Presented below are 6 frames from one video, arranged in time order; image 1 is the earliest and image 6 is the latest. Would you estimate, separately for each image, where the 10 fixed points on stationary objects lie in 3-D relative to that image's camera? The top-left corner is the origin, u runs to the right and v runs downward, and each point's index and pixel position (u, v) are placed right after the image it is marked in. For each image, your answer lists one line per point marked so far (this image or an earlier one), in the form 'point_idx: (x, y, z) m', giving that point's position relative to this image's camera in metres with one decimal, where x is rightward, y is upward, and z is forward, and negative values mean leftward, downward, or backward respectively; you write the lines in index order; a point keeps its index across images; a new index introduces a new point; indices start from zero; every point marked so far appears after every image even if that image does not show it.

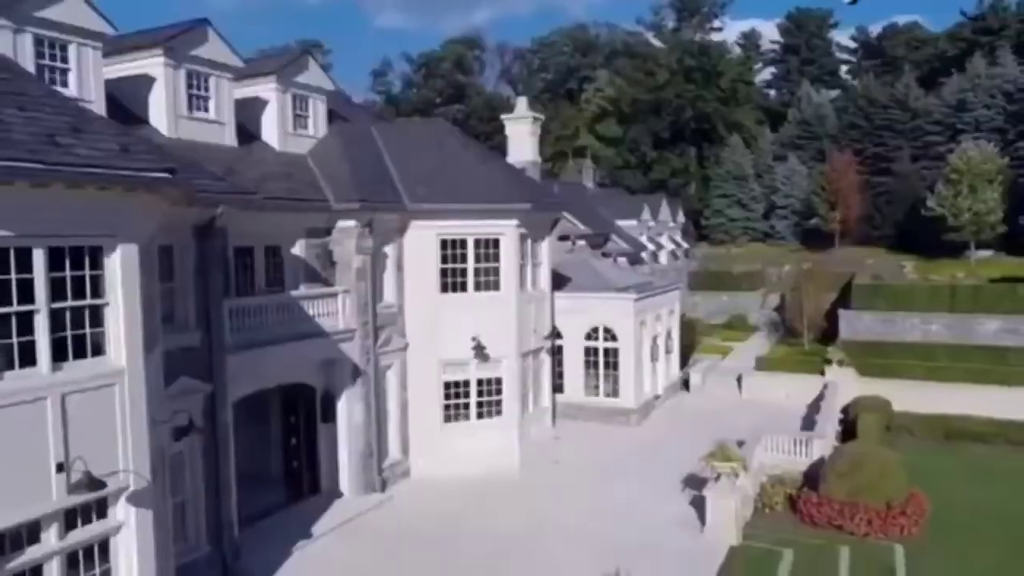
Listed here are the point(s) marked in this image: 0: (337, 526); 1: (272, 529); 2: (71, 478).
0: (-3.7, -5.0, +16.1) m
1: (-4.9, -5.0, +15.8) m
2: (-5.3, -2.2, +9.0) m
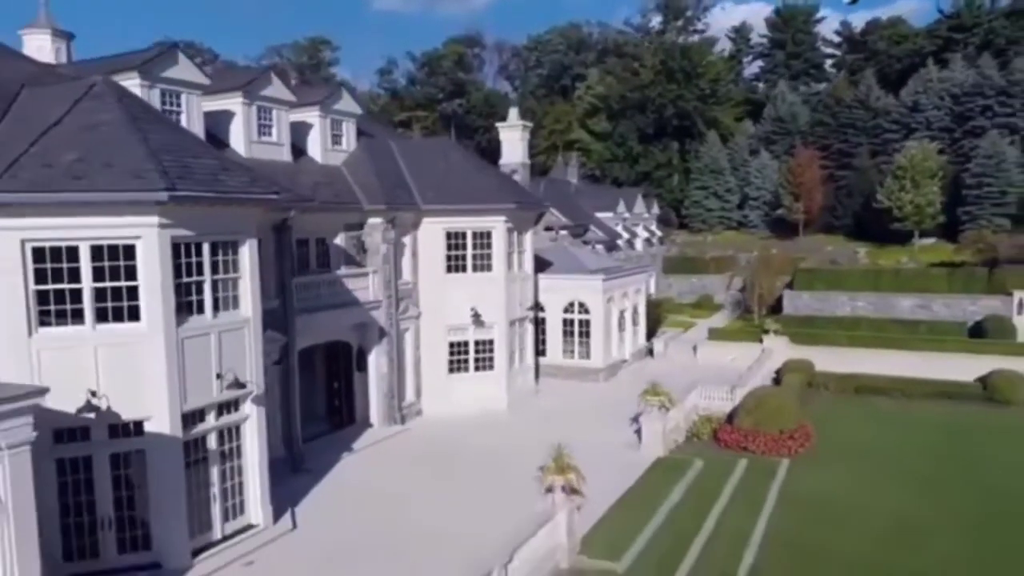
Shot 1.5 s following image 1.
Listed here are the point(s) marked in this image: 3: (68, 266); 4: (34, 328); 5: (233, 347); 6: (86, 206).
0: (-4.0, -4.5, +21.8) m
1: (-5.3, -4.5, +21.4) m
2: (-5.6, -1.8, +14.6) m
3: (-7.6, +0.4, +13.0) m
4: (-8.0, -0.6, +12.7) m
5: (-5.5, -1.1, +14.9) m
6: (-7.1, +1.3, +12.7) m
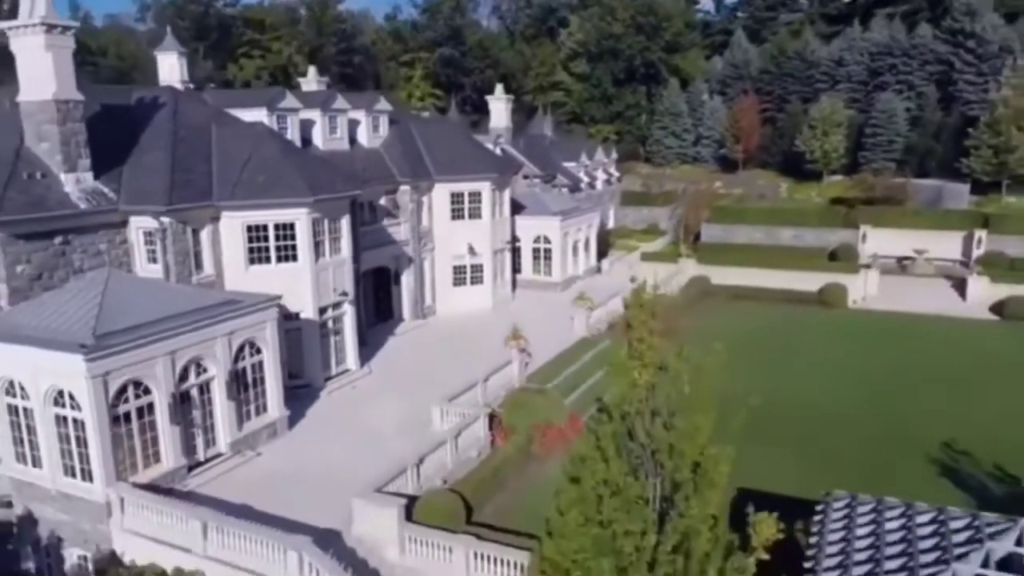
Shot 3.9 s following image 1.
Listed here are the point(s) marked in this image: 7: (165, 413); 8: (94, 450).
0: (-4.9, -1.9, +34.8) m
1: (-6.1, -2.0, +34.4) m
2: (-6.4, -0.2, +27.4) m
3: (-8.4, +1.8, +25.4) m
4: (-8.8, +0.8, +25.3) m
5: (-6.3, +0.5, +27.5) m
6: (-7.9, +2.7, +25.1) m
7: (-8.9, -3.2, +19.5) m
8: (-9.9, -3.8, +18.0) m
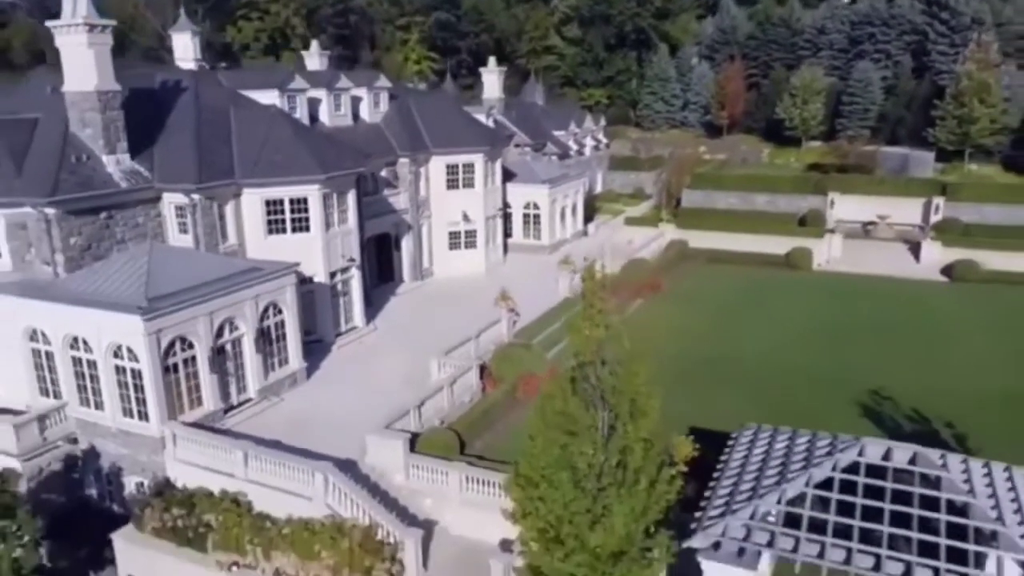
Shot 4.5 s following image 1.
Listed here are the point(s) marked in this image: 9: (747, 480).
0: (-5.3, -0.2, +38.2) m
1: (-6.6, -0.2, +37.9) m
2: (-6.9, +1.2, +30.7) m
3: (-8.9, +3.0, +28.7) m
4: (-9.3, +2.0, +28.6) m
5: (-6.8, +1.9, +30.8) m
6: (-8.4, +3.9, +28.3) m
7: (-9.3, -2.3, +23.0) m
8: (-10.3, -3.0, +21.6) m
9: (+4.4, -3.5, +14.1) m
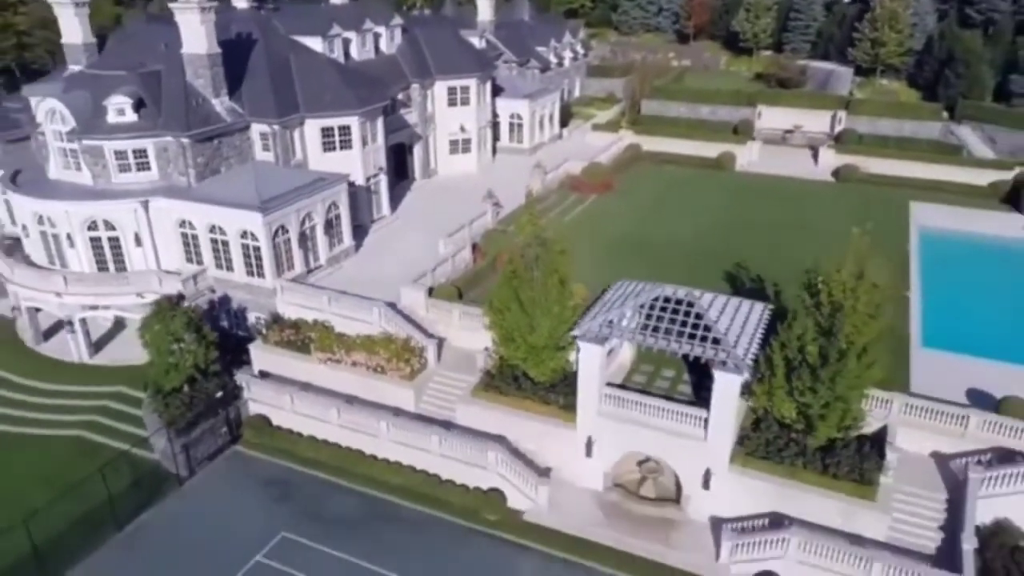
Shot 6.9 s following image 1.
0: (-6.3, +6.7, +50.5) m
1: (-7.5, +6.6, +50.1) m
2: (-7.8, +6.8, +42.8) m
3: (-9.8, +8.3, +40.5) m
4: (-10.2, +7.3, +40.6) m
5: (-7.7, +7.5, +42.8) m
6: (-9.3, +9.1, +40.0) m
7: (-10.2, +2.2, +35.8) m
8: (-11.2, +1.2, +34.5) m
9: (+3.5, -0.6, +27.2) m
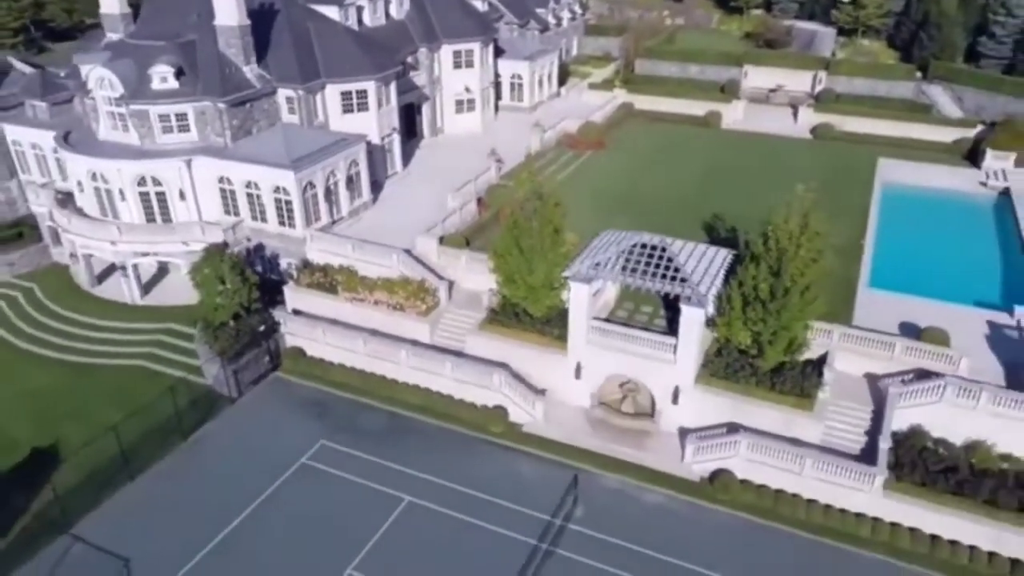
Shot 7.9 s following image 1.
0: (-6.2, +10.3, +54.8) m
1: (-7.4, +10.2, +54.5) m
2: (-7.7, +10.0, +47.2) m
3: (-9.7, +11.3, +44.8) m
4: (-10.1, +10.3, +44.9) m
5: (-7.6, +10.7, +47.1) m
6: (-9.2, +12.1, +44.2) m
7: (-10.2, +4.9, +40.4) m
8: (-11.2, +3.9, +39.2) m
9: (+3.5, +1.6, +32.1) m
